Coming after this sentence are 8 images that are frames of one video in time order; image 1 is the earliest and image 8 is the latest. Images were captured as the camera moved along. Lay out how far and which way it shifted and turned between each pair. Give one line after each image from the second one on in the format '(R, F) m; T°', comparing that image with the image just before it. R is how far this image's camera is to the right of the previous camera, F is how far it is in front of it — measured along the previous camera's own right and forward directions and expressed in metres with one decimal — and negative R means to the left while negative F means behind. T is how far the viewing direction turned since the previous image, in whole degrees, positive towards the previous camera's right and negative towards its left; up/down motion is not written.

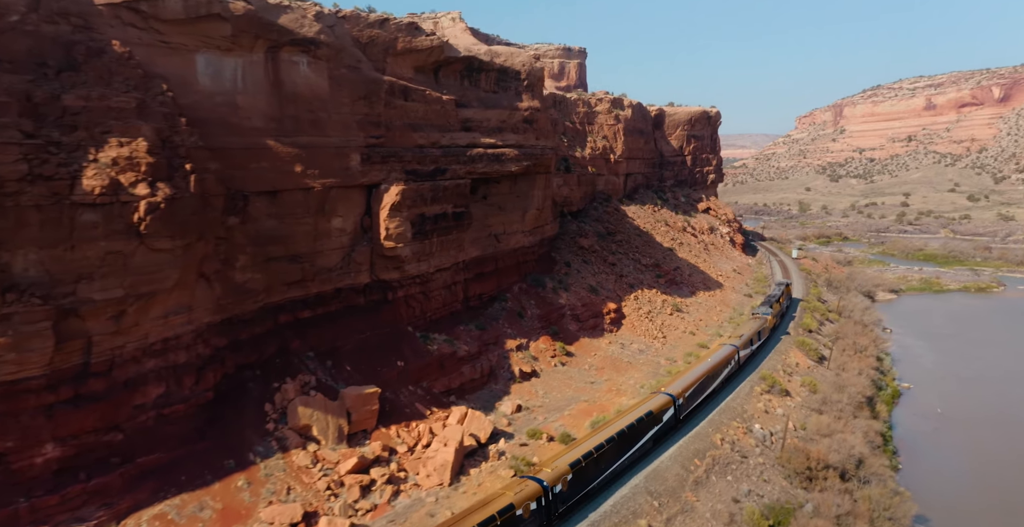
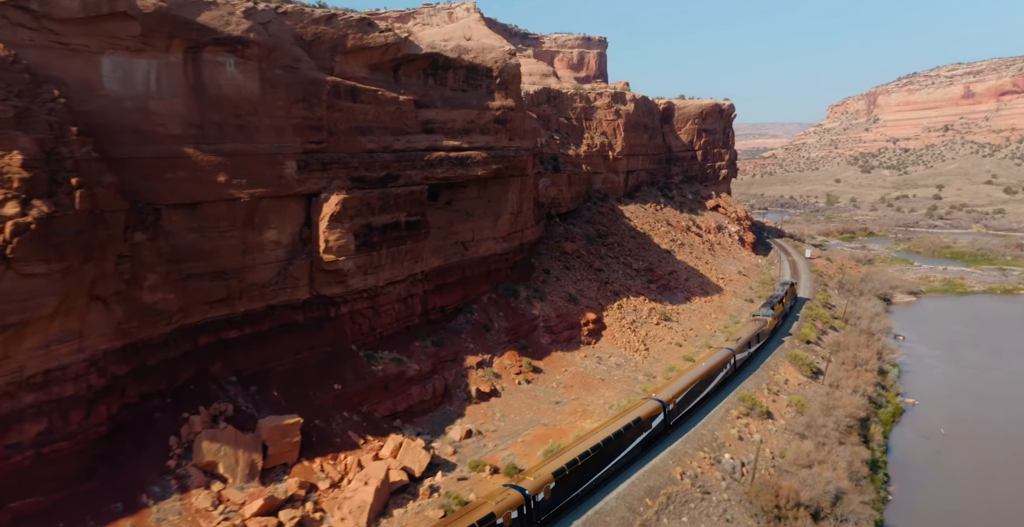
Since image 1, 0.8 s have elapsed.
(+1.4, +0.9) m; -2°
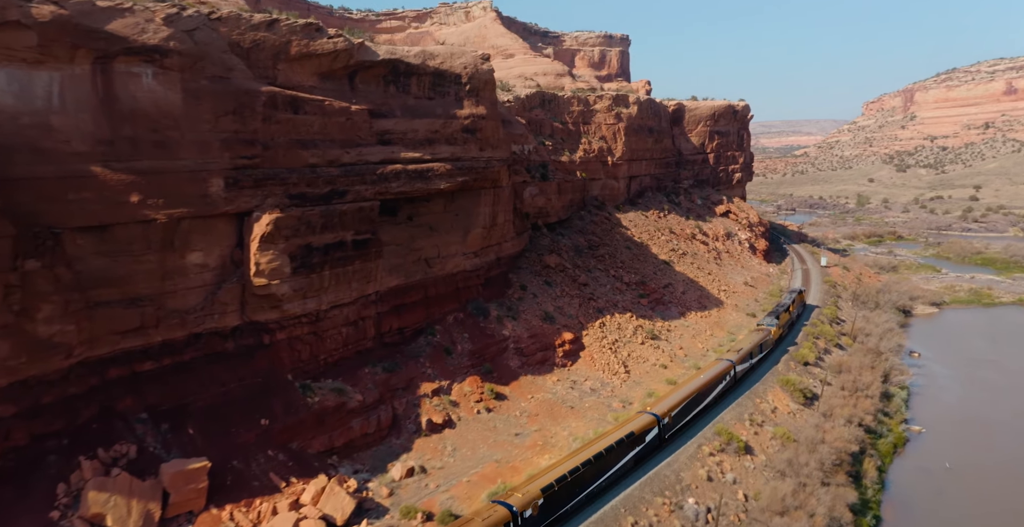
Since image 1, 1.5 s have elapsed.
(+1.3, +0.9) m; -2°
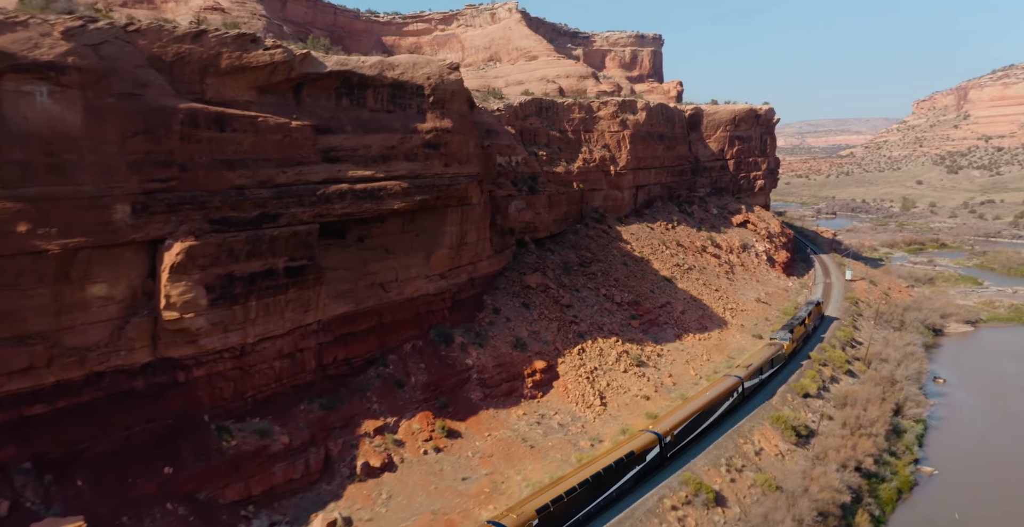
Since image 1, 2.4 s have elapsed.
(+1.6, +1.1) m; -3°
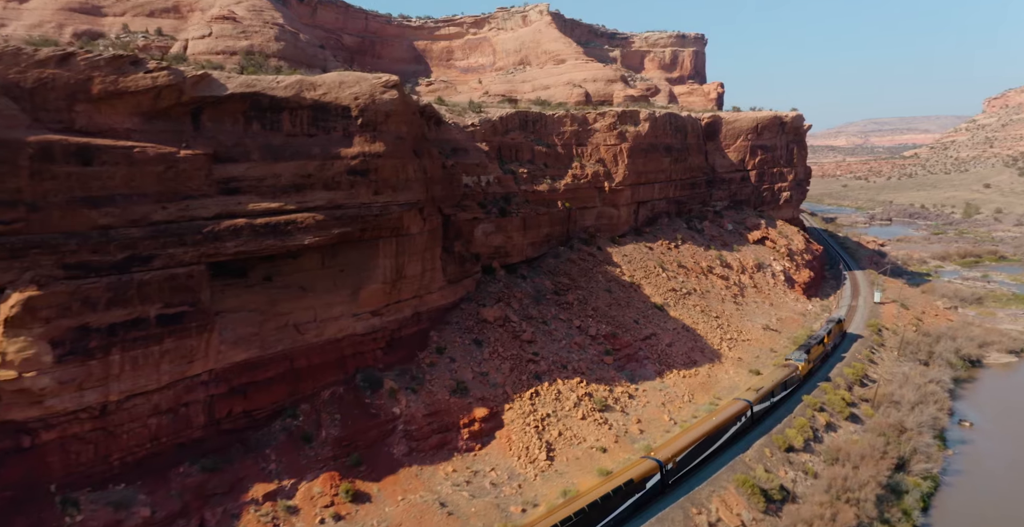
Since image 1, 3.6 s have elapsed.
(+2.3, +1.5) m; -4°
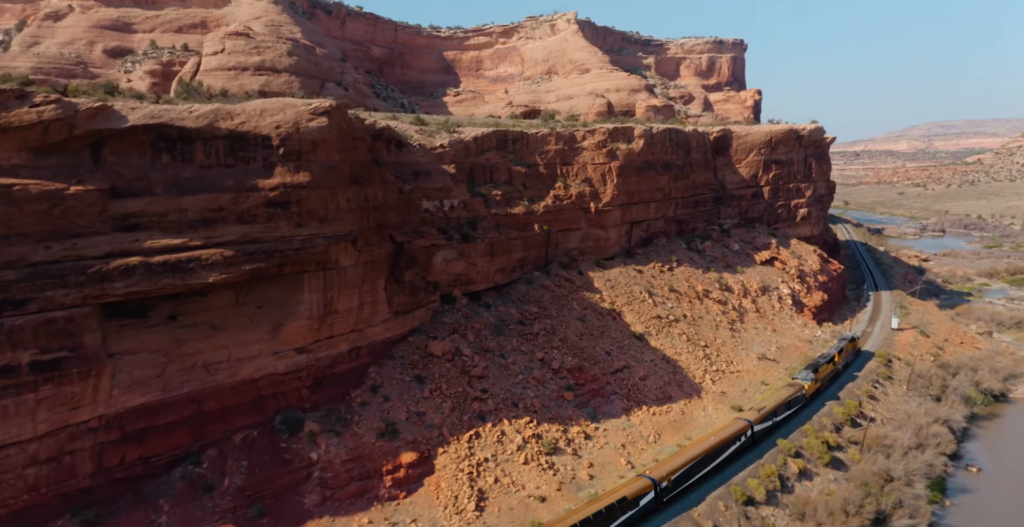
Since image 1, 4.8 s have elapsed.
(+2.2, +0.9) m; -3°
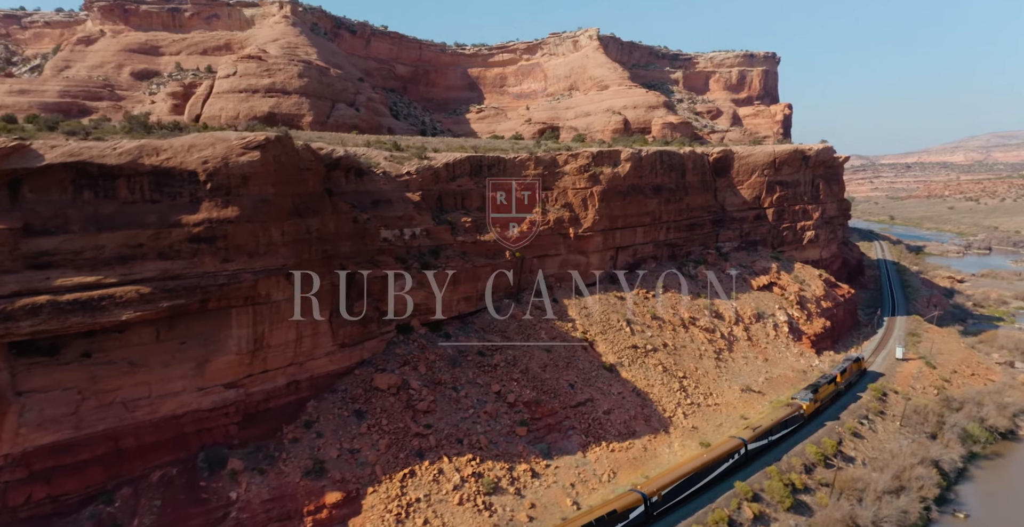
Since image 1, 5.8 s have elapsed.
(+2.1, +0.4) m; -3°
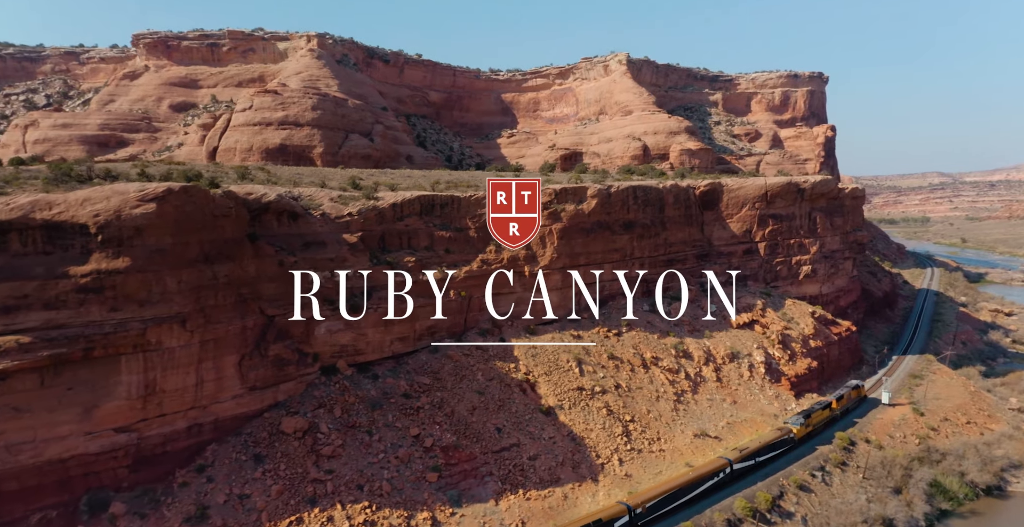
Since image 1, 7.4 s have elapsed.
(+3.6, +0.1) m; -4°
